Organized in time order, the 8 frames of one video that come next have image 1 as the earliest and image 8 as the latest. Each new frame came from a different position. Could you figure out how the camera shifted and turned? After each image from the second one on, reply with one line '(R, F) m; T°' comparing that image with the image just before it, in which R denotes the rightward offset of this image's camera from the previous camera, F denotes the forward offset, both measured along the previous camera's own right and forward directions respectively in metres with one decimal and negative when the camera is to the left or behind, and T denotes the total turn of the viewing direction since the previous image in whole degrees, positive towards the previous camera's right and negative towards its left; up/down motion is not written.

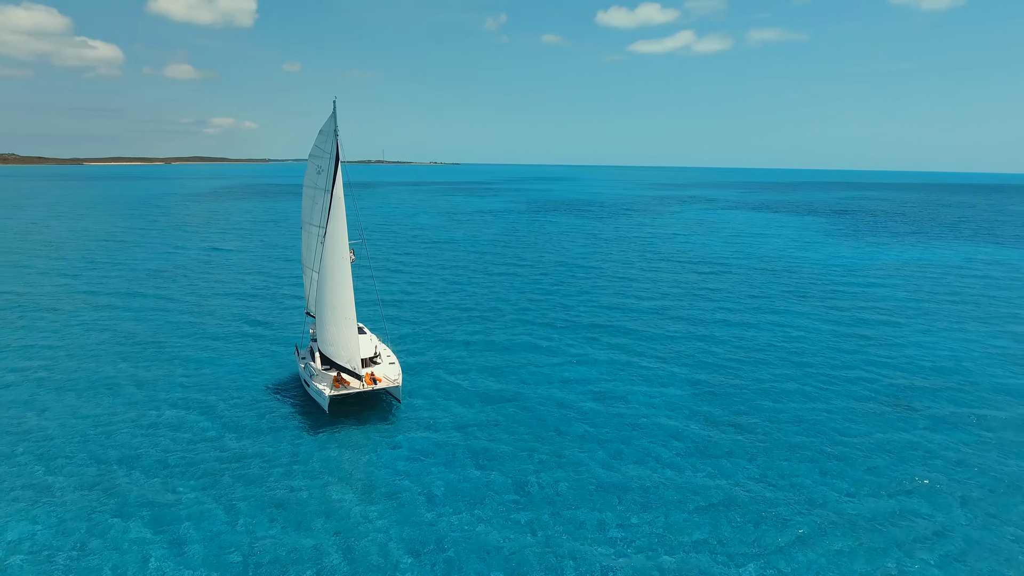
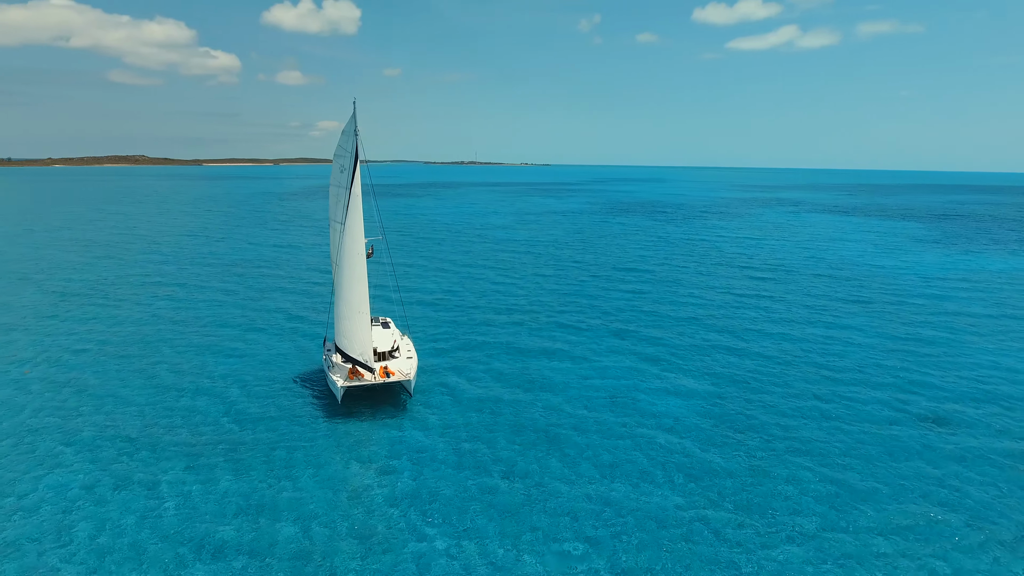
(+3.6, +0.9) m; -8°
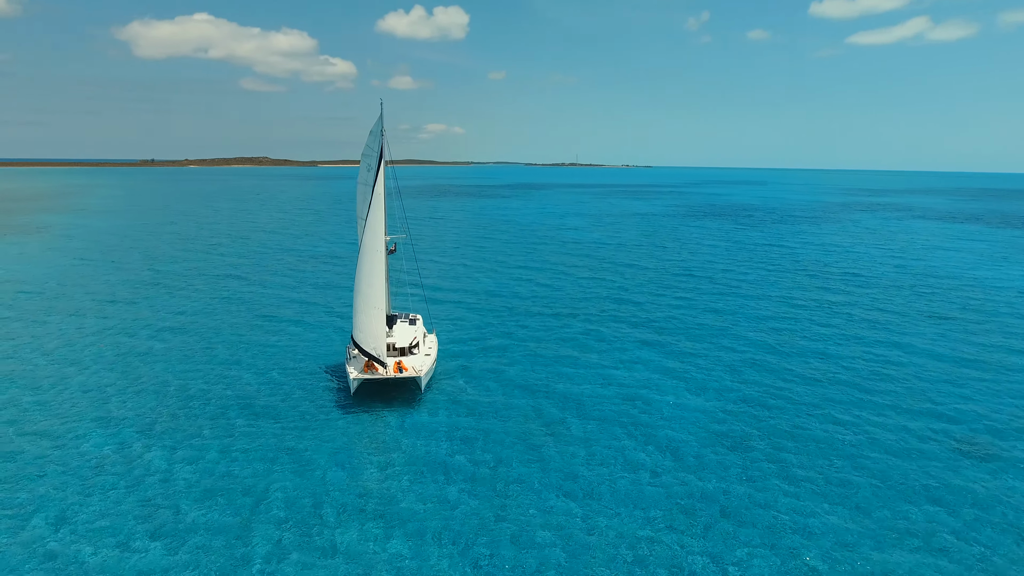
(+4.5, +1.0) m; -9°
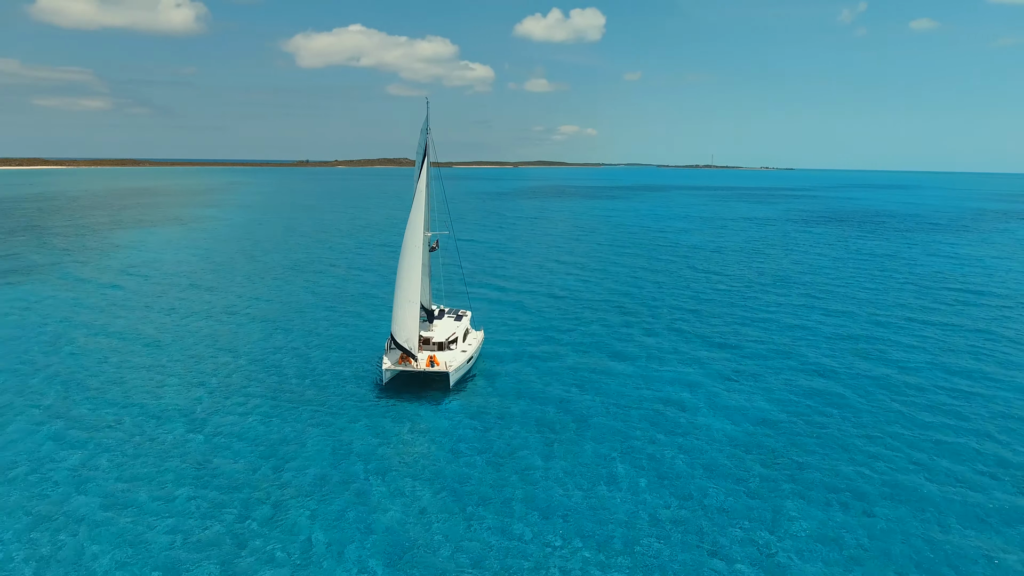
(+5.1, +1.3) m; -11°
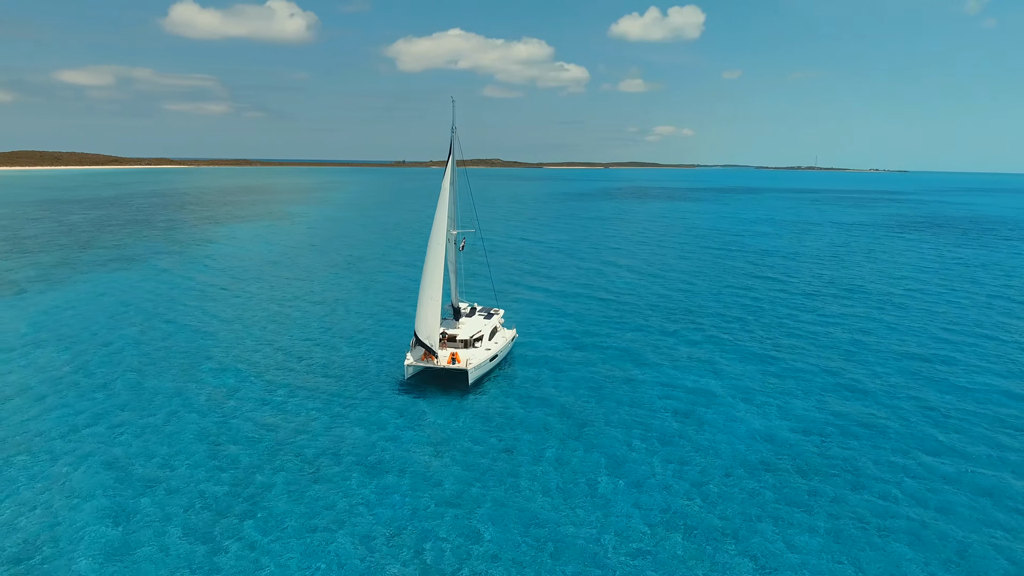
(+3.6, +0.8) m; -8°
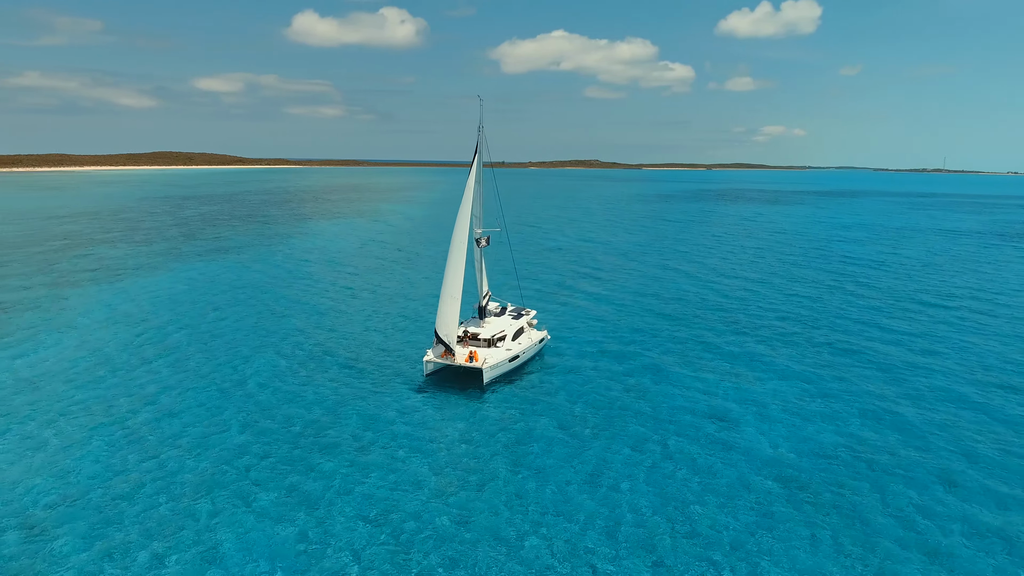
(+4.1, +1.1) m; -8°
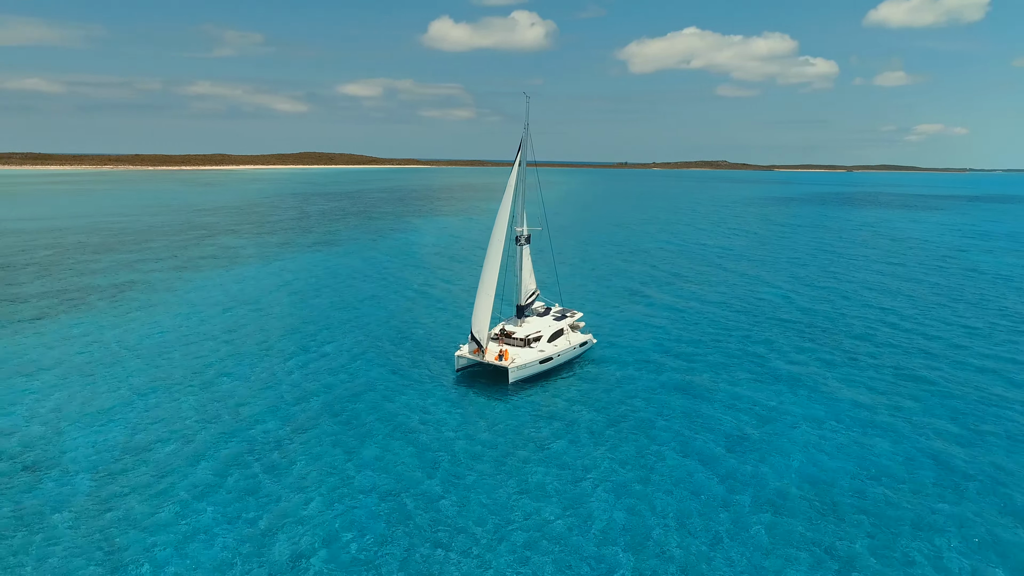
(+4.6, +1.1) m; -10°
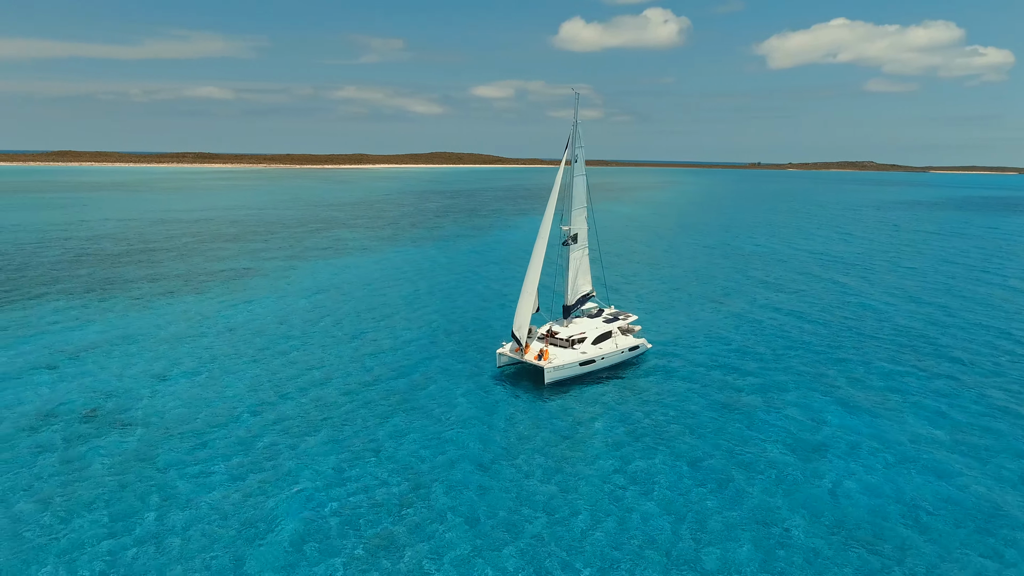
(+4.1, +0.8) m; -11°
